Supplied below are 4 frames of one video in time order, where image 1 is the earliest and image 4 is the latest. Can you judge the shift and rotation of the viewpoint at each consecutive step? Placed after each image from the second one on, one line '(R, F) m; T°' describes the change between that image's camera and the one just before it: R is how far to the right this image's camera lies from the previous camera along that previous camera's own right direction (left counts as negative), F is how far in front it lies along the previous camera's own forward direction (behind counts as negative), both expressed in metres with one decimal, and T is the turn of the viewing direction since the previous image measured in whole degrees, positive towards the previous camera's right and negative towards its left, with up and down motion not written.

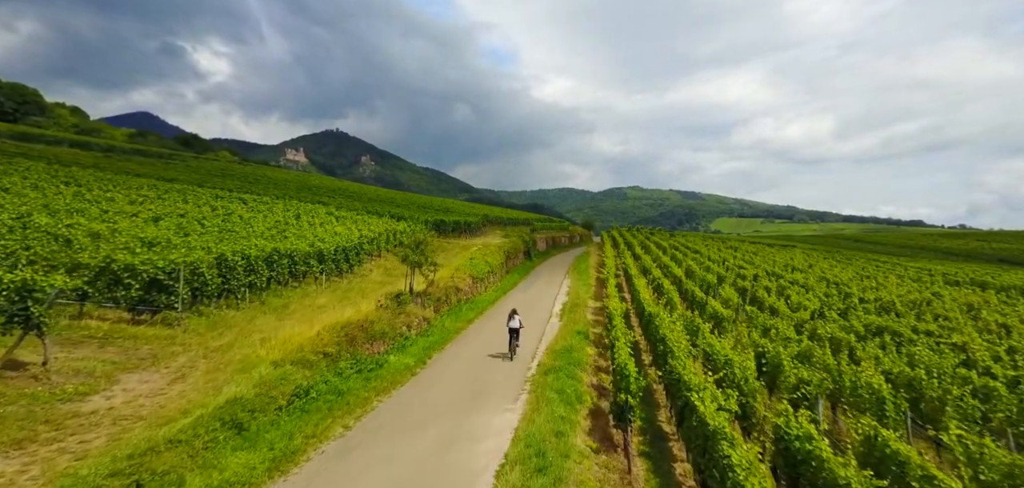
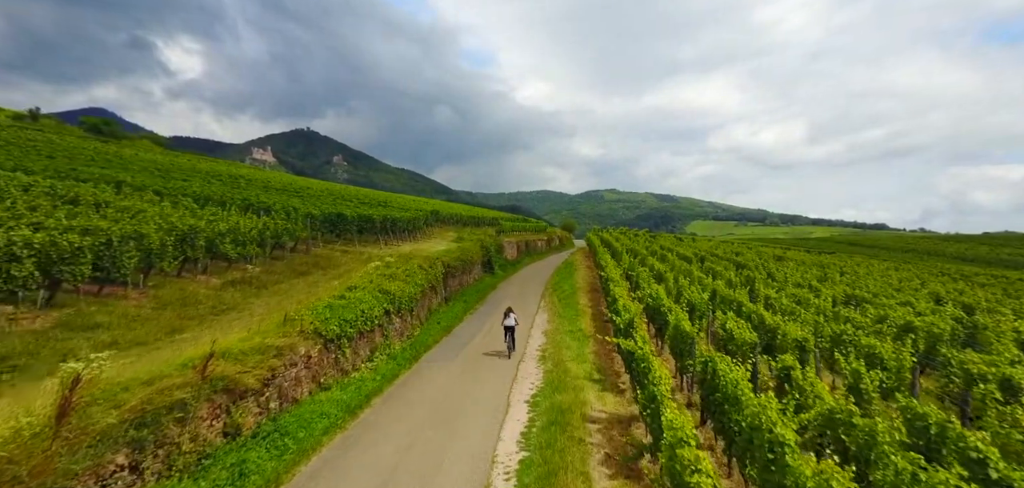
(+2.9, +22.2) m; +3°
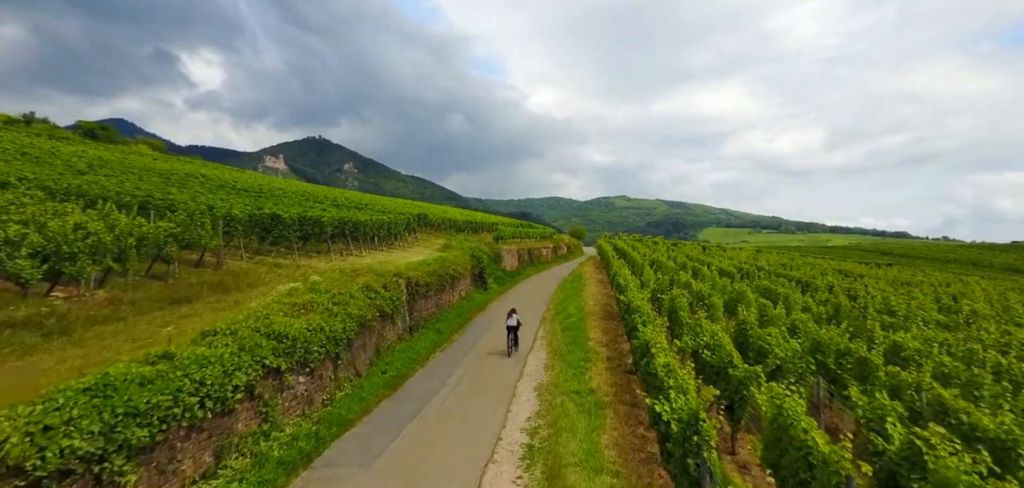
(+1.4, +9.9) m; -1°
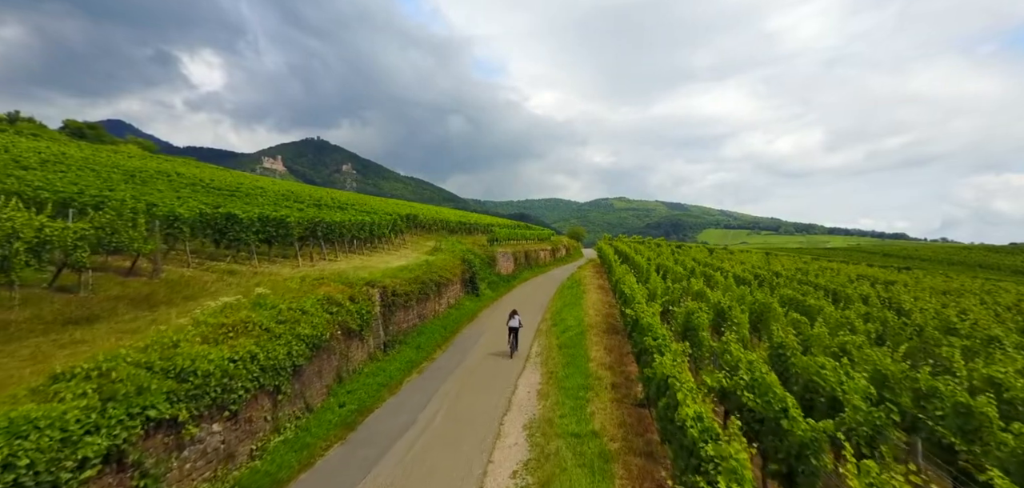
(+0.5, +3.9) m; 0°
